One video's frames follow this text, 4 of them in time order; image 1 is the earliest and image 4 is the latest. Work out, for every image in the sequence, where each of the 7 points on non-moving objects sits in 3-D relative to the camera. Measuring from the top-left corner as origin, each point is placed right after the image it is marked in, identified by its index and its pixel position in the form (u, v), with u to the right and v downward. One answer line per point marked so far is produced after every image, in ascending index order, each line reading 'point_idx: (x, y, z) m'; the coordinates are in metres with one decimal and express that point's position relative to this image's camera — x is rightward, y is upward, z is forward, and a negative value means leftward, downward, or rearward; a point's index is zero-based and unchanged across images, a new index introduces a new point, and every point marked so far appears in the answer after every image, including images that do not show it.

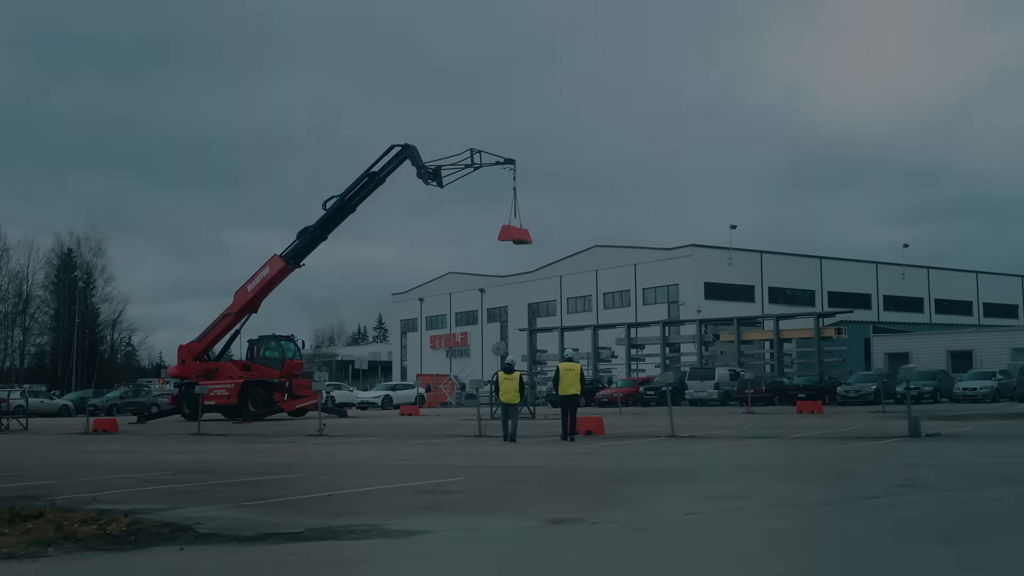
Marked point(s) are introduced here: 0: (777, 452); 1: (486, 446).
0: (+3.4, -2.0, +10.8) m
1: (-0.4, -2.3, +12.6) m
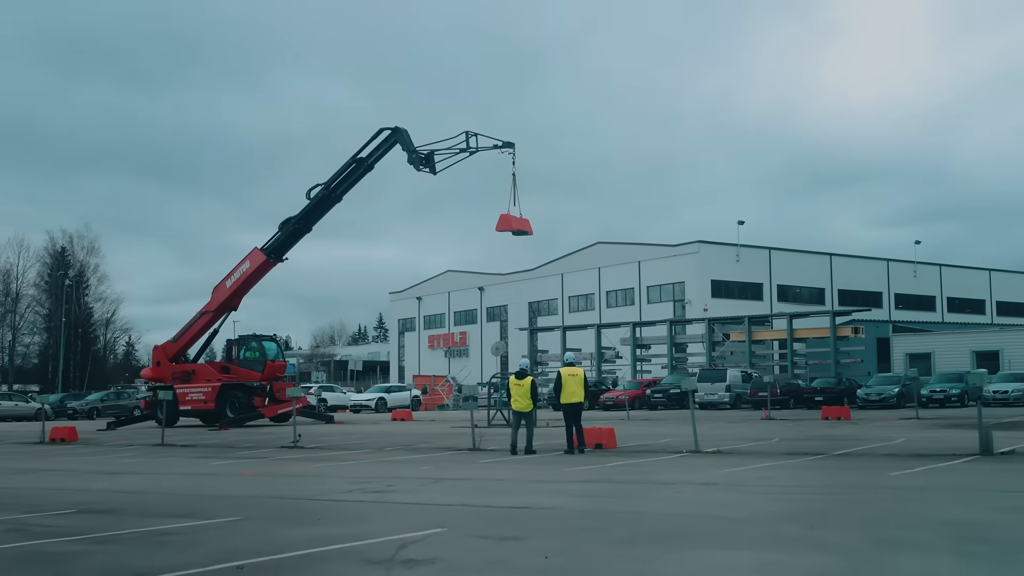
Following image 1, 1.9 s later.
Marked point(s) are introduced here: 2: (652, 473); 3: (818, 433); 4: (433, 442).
0: (+3.4, -1.9, +8.6) m
1: (-0.5, -2.2, +10.4) m
2: (+1.5, -2.0, +9.0) m
3: (+6.0, -2.8, +16.3) m
4: (-1.6, -3.1, +17.0) m
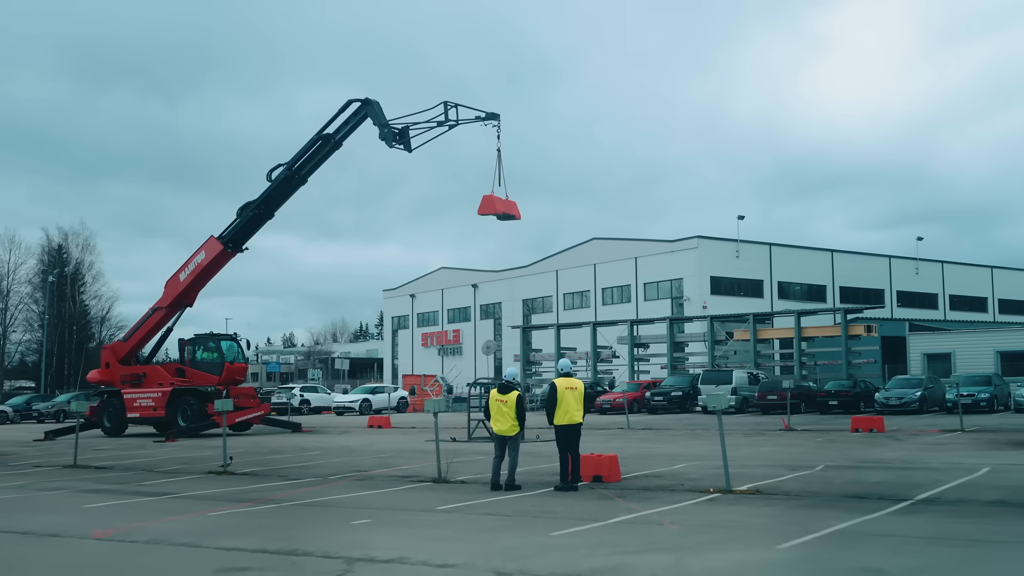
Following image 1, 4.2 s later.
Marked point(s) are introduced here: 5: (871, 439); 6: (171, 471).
0: (+3.1, -1.8, +5.6) m
1: (-0.8, -2.1, +7.3) m
2: (+1.2, -1.8, +6.0) m
3: (+5.6, -2.7, +13.3) m
4: (-2.0, -2.9, +13.9) m
5: (+7.6, -3.2, +17.6) m
6: (-5.8, -3.1, +14.1) m
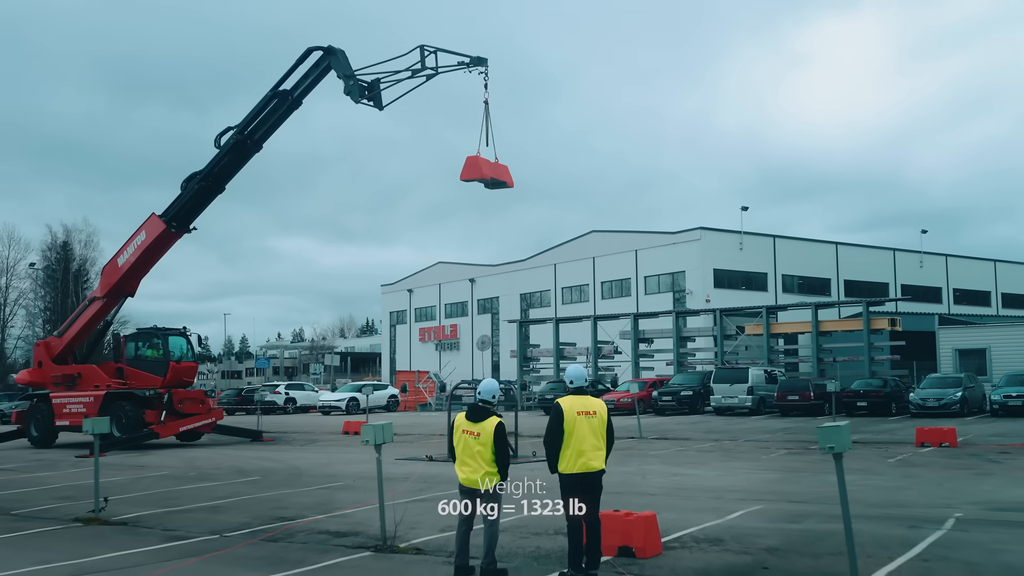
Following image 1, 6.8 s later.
0: (+2.9, -1.5, +1.9) m
1: (-0.9, -1.8, +3.6) m
2: (+1.1, -1.6, +2.3) m
3: (+5.5, -2.4, +9.6) m
4: (-2.1, -2.6, +10.2) m
5: (+7.4, -2.9, +14.0) m
6: (-5.9, -2.8, +10.4) m
